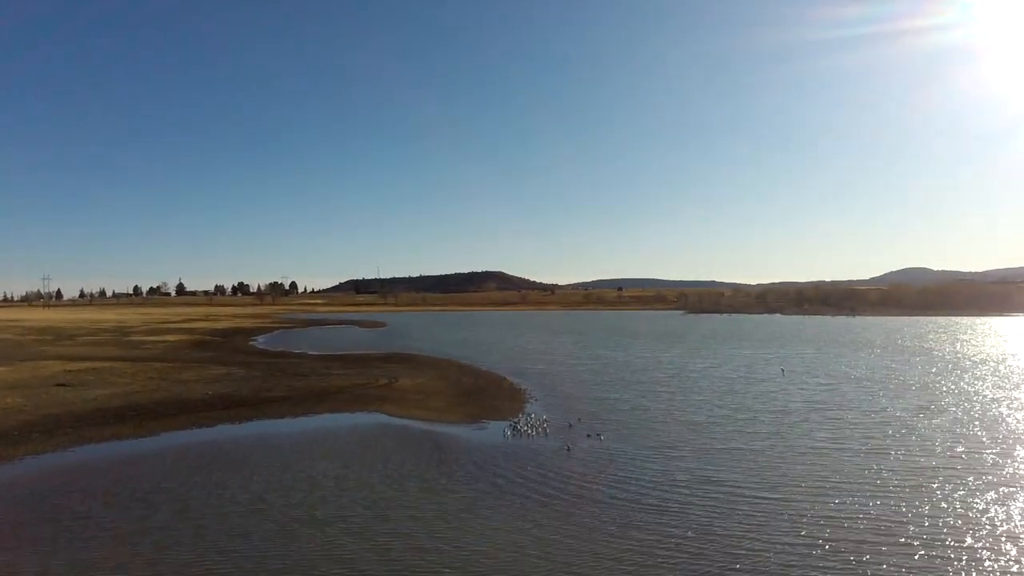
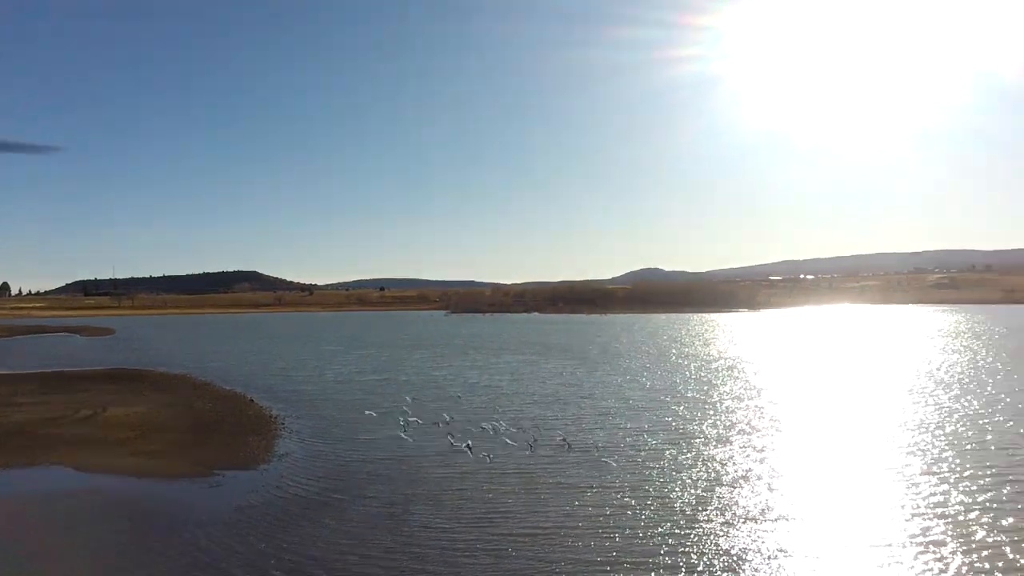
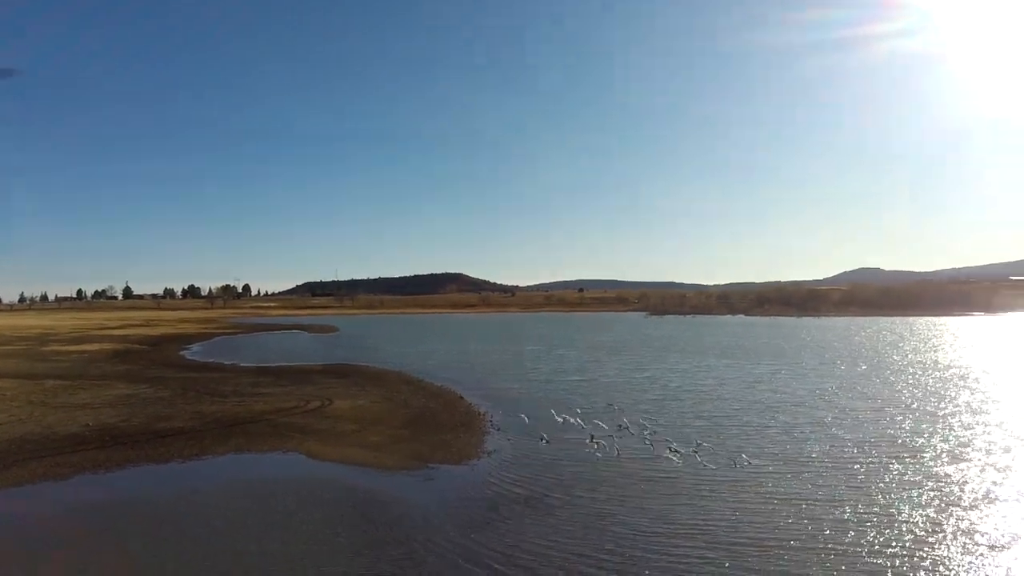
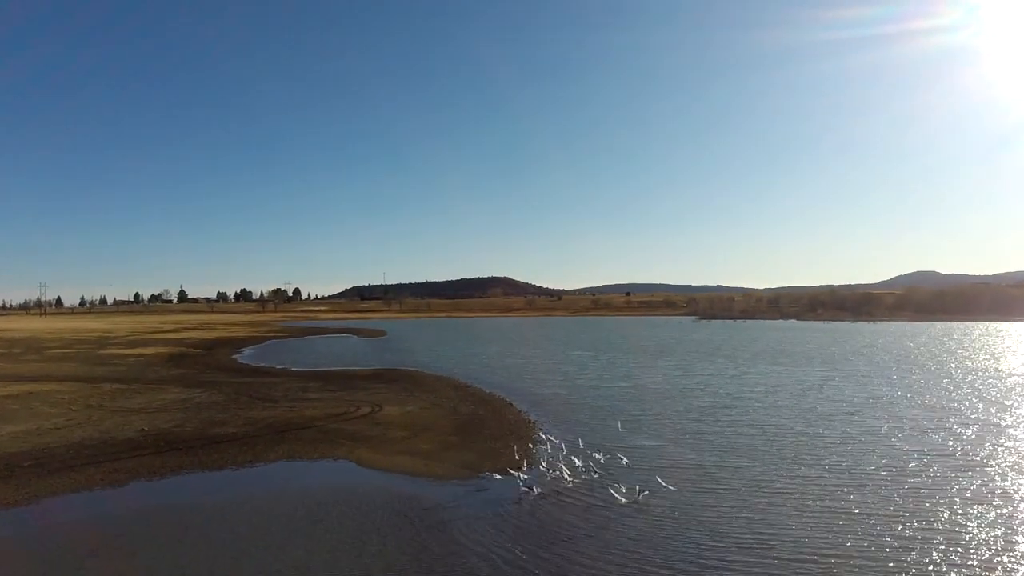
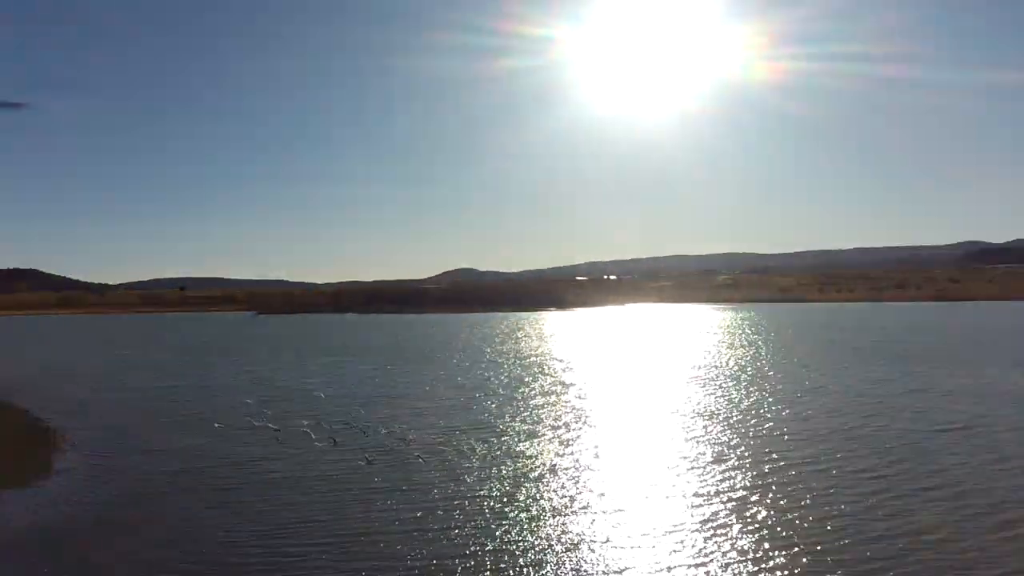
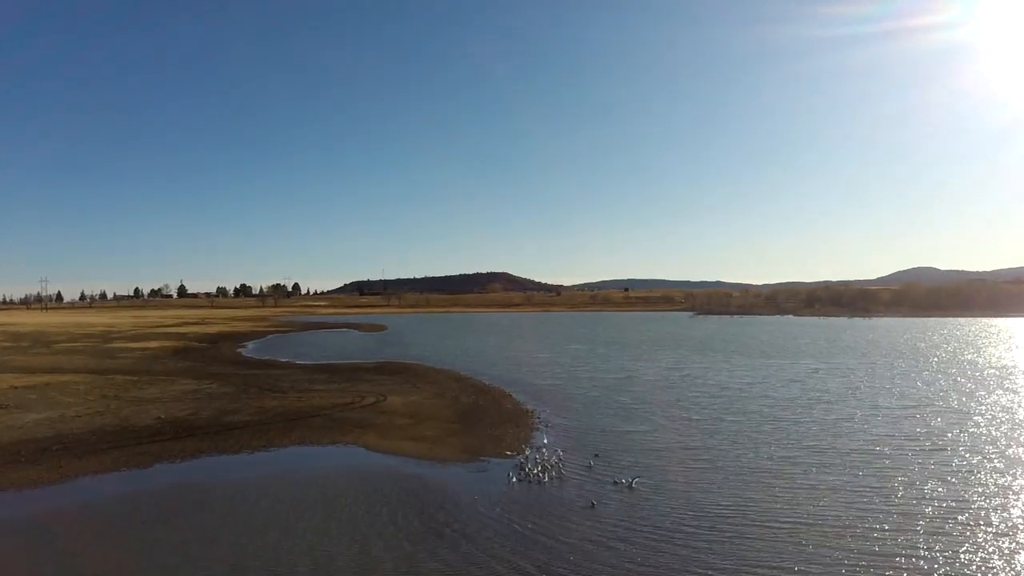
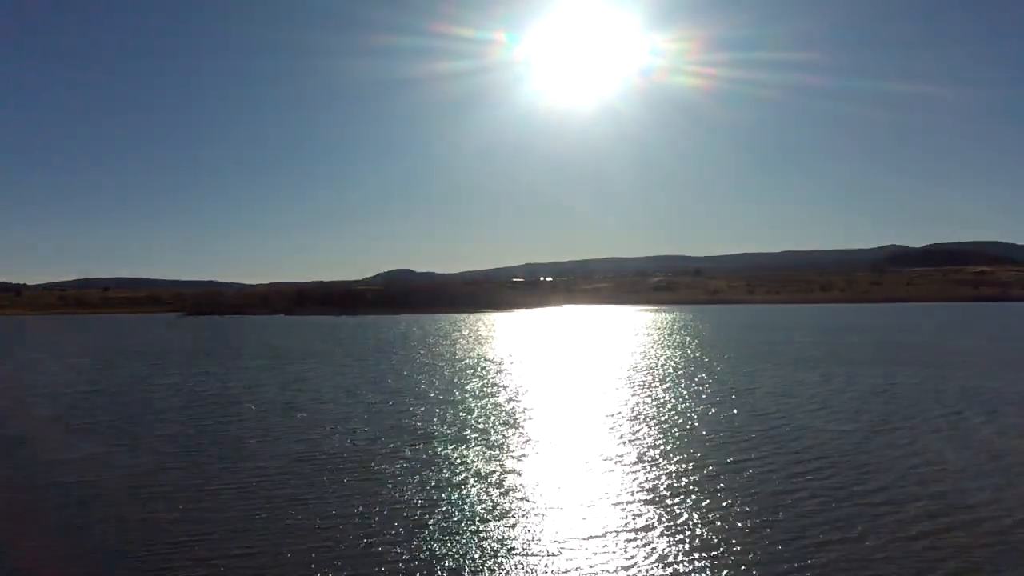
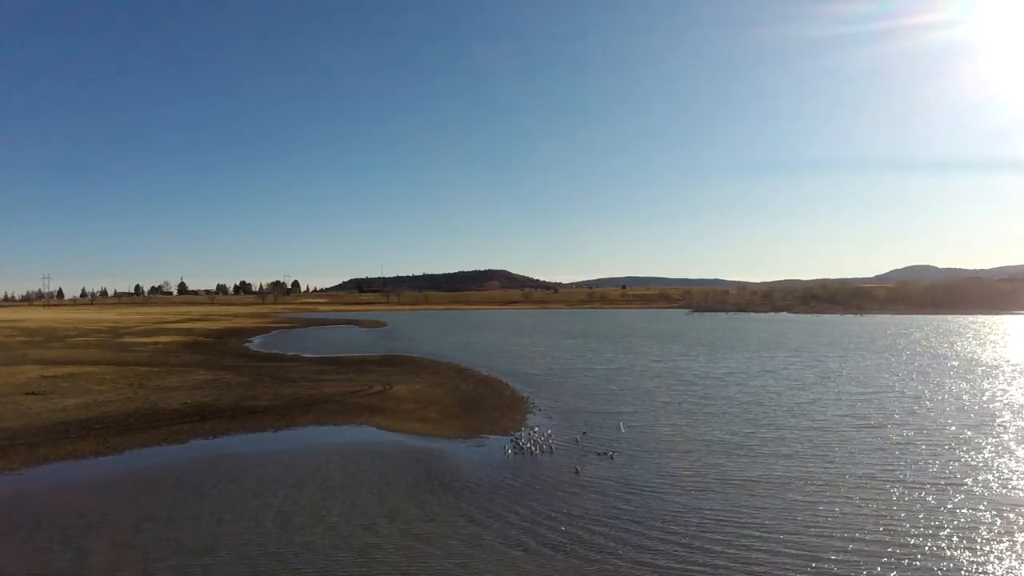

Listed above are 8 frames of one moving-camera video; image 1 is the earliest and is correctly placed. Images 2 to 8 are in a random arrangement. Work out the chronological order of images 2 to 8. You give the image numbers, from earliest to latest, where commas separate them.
8, 6, 4, 3, 2, 5, 7
